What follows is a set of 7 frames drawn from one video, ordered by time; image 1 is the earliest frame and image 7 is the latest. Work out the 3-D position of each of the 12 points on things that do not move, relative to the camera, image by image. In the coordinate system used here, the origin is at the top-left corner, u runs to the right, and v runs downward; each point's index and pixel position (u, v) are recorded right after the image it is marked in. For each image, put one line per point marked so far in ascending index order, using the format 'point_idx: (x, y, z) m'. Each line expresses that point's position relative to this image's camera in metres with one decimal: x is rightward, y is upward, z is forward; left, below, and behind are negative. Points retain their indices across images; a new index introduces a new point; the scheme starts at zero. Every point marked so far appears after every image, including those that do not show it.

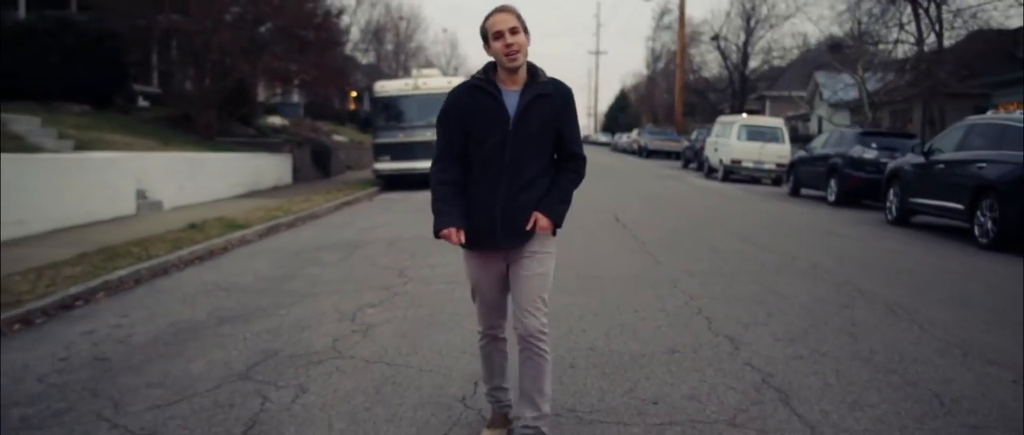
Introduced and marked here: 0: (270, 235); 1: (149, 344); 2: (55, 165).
0: (-3.2, -0.2, +15.3) m
1: (-2.2, -0.8, +7.1) m
2: (-5.5, +0.6, +14.2) m
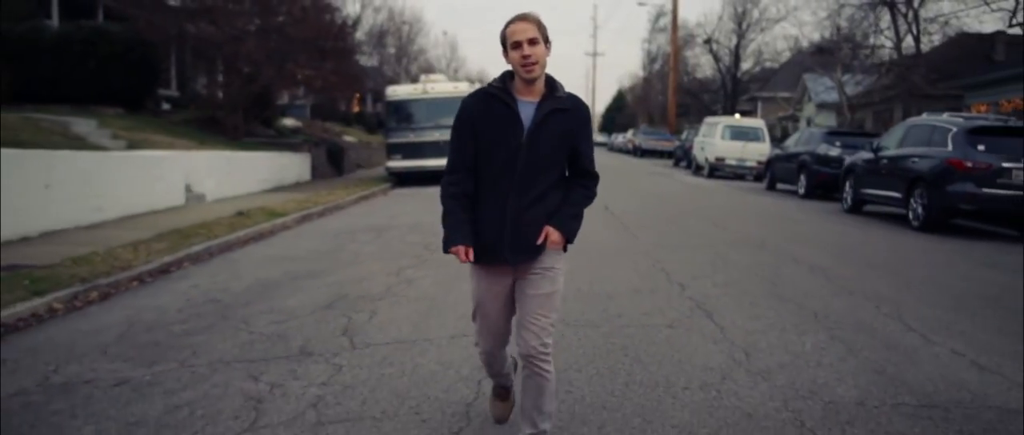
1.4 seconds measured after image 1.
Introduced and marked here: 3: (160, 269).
0: (-3.1, -0.1, +17.7) m
1: (-2.2, -0.6, +9.5) m
2: (-5.5, +0.8, +16.5) m
3: (-3.4, -0.5, +11.2) m
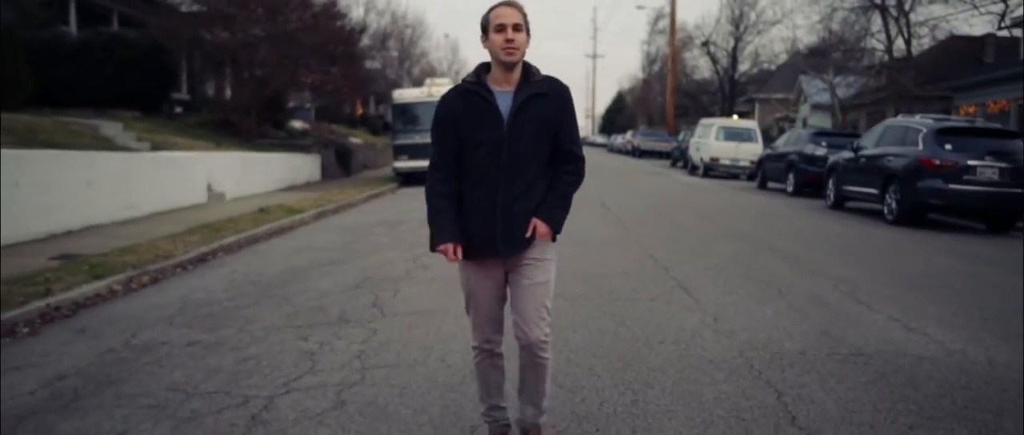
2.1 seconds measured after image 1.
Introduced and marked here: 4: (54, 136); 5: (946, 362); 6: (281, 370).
0: (-3.1, 0.0, +18.9) m
1: (-2.1, -0.5, +10.7) m
2: (-5.5, +0.8, +17.7) m
3: (-3.3, -0.4, +12.4) m
4: (-7.3, +1.3, +18.7) m
5: (+2.3, -0.8, +6.1) m
6: (-1.2, -0.8, +6.1) m
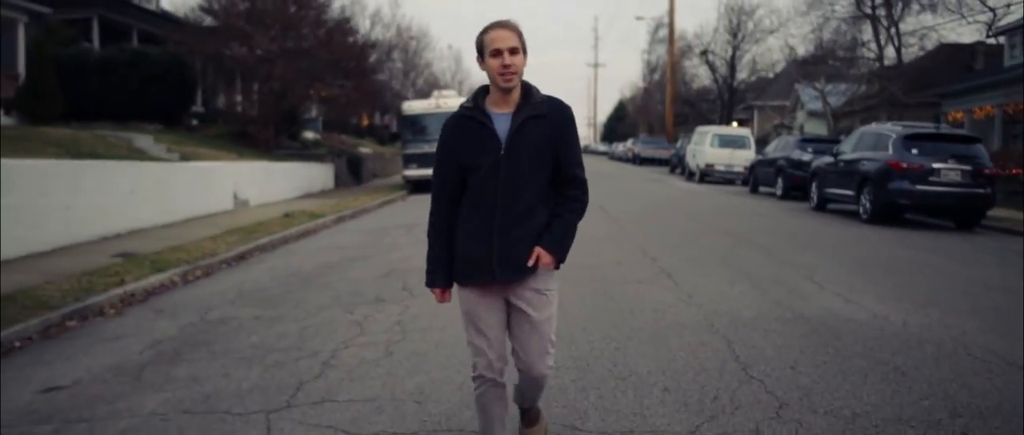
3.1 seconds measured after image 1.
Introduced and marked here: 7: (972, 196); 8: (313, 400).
0: (-3.0, -0.1, +20.4) m
1: (-2.0, -0.5, +12.2) m
2: (-5.4, +0.8, +19.3) m
3: (-3.3, -0.5, +13.9) m
4: (-7.2, +1.2, +20.2) m
5: (+2.4, -0.7, +7.6) m
6: (-1.1, -0.8, +7.6) m
7: (+6.7, +0.3, +17.2) m
8: (-1.0, -0.9, +5.7) m
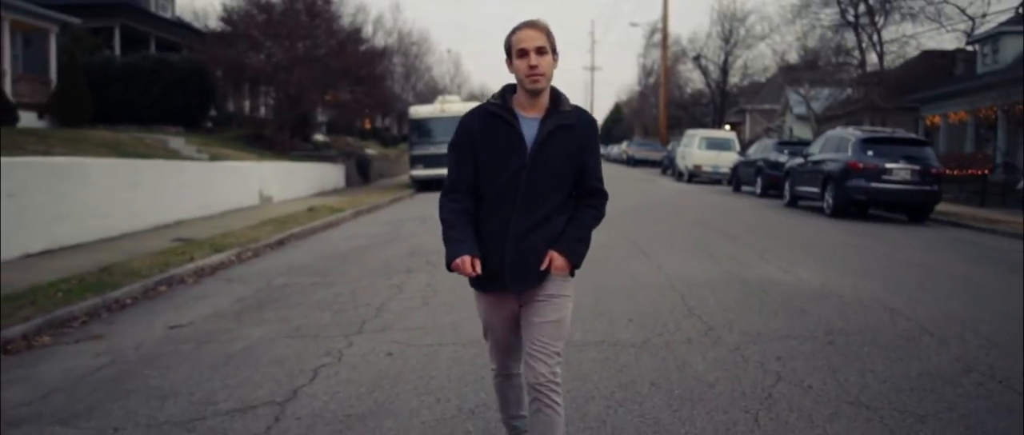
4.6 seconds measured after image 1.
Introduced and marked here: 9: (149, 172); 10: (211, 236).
0: (-3.0, 0.0, +22.6) m
1: (-2.0, -0.4, +14.4) m
2: (-5.4, +0.9, +21.5) m
3: (-3.2, -0.3, +16.1) m
4: (-7.2, +1.3, +22.4) m
5: (+2.4, -0.6, +9.8) m
6: (-1.1, -0.6, +9.8) m
7: (+6.8, +0.4, +19.4) m
8: (-0.9, -0.8, +7.9) m
9: (-5.4, +0.7, +17.6) m
10: (-4.1, -0.3, +15.8) m
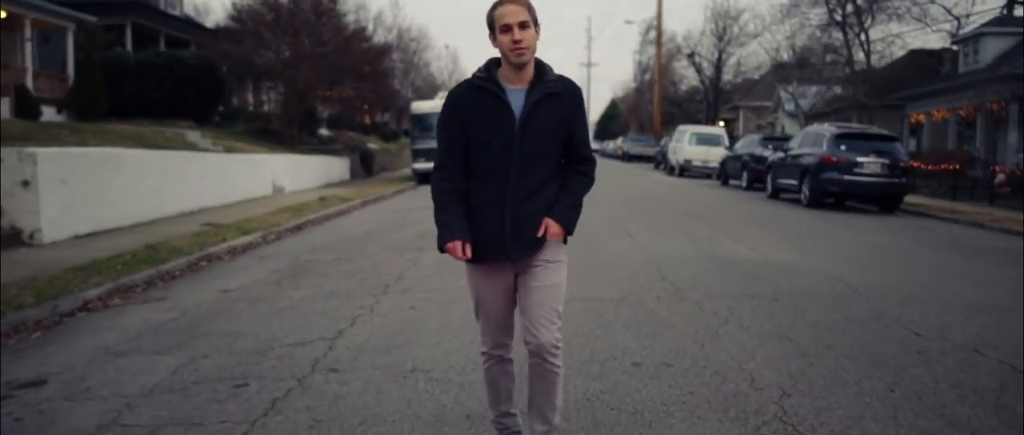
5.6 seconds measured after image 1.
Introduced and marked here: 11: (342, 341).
0: (-3.0, +0.3, +24.1) m
1: (-2.0, -0.2, +15.9) m
2: (-5.4, +1.1, +22.9) m
3: (-3.3, -0.1, +17.6) m
4: (-7.2, +1.5, +23.9) m
5: (+2.4, -0.4, +11.3) m
6: (-1.1, -0.5, +11.3) m
7: (+6.7, +0.6, +20.9) m
8: (-0.9, -0.6, +9.4) m
9: (-5.5, +0.9, +19.0) m
10: (-4.1, -0.1, +17.3) m
11: (-1.0, -0.7, +7.1) m
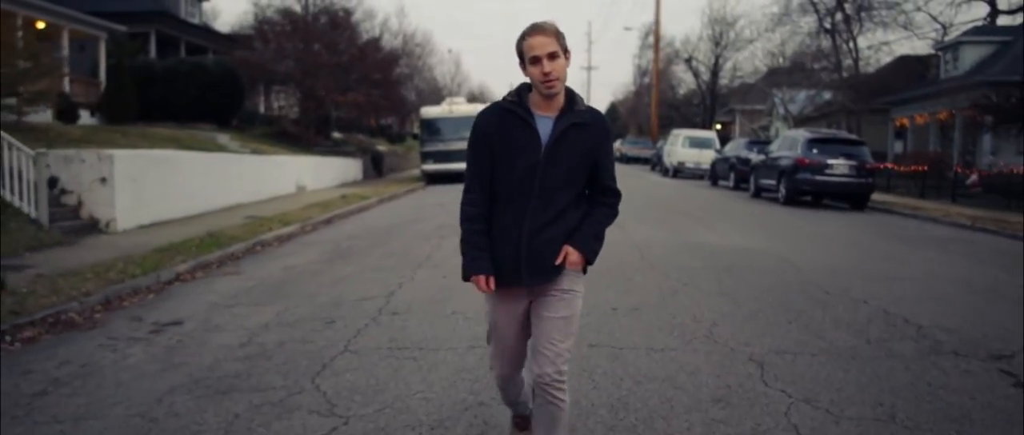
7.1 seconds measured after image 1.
0: (-2.9, +0.3, +26.4) m
1: (-1.9, -0.1, +18.2) m
2: (-5.3, +1.2, +25.3) m
3: (-3.2, 0.0, +19.9) m
4: (-7.1, +1.6, +26.2) m
5: (+2.5, -0.3, +13.6) m
6: (-1.0, -0.4, +13.6) m
7: (+6.8, +0.7, +23.2) m
8: (-0.8, -0.5, +11.7) m
9: (-5.4, +1.0, +21.3) m
10: (-4.0, 0.0, +19.6) m
11: (-0.9, -0.6, +9.4) m
